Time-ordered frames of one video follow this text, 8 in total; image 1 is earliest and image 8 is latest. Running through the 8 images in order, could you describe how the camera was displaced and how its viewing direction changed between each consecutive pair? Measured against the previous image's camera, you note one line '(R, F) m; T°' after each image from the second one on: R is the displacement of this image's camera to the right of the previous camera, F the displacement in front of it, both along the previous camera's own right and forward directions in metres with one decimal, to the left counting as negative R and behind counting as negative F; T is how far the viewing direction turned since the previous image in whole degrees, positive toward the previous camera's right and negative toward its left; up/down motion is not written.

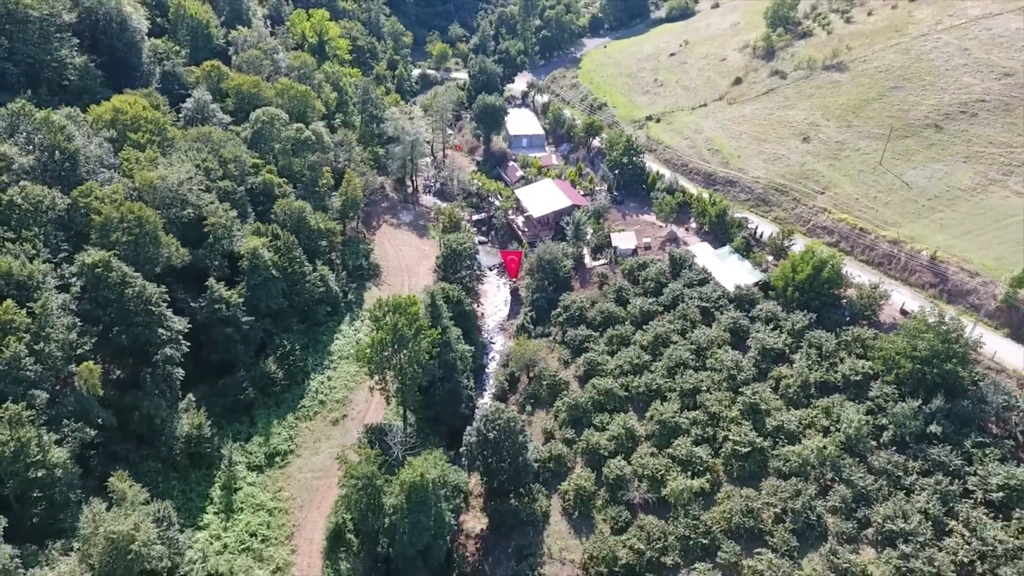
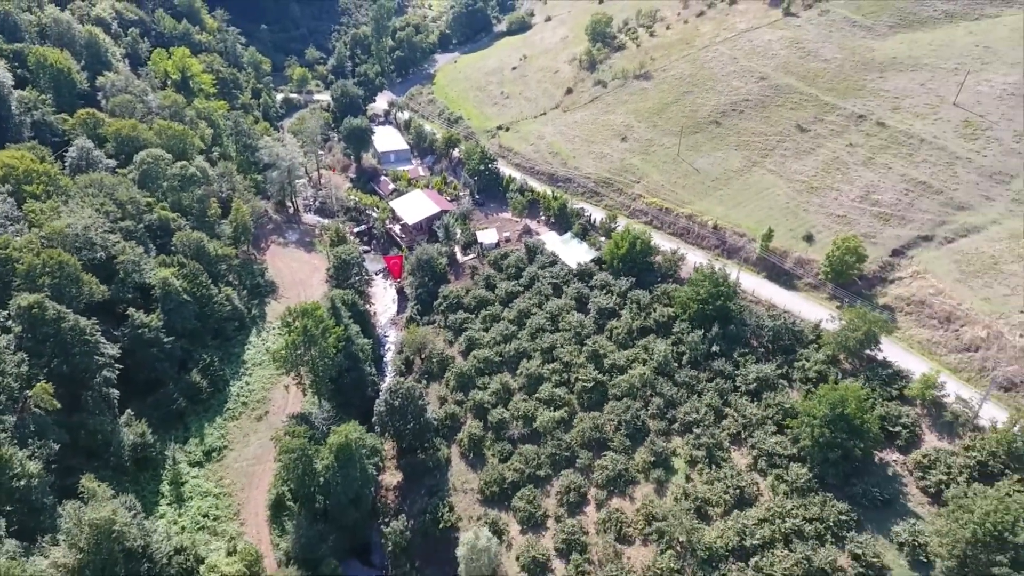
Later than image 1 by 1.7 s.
(-0.3, -8.5) m; +10°
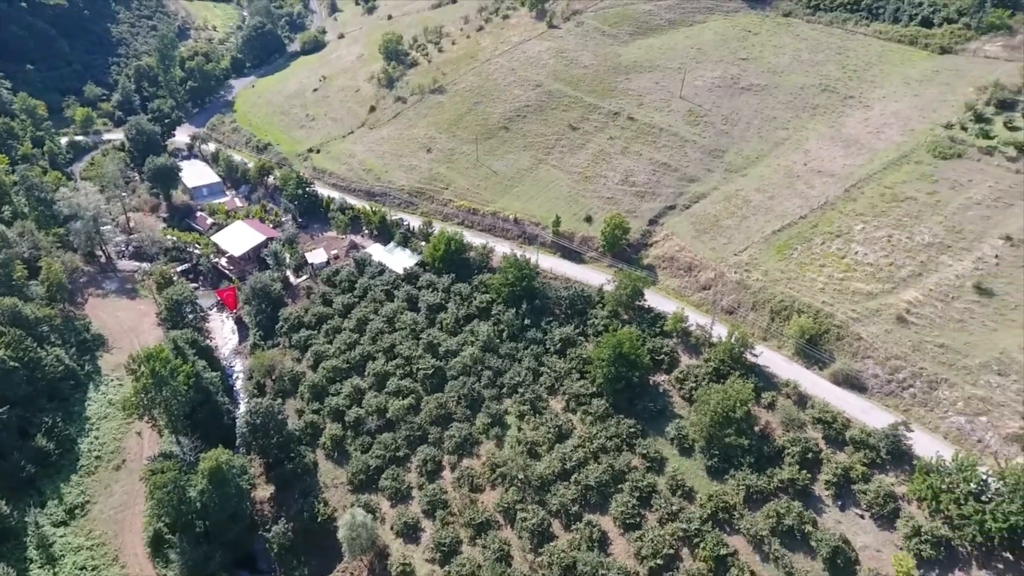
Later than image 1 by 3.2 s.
(+0.1, -6.6) m; +14°
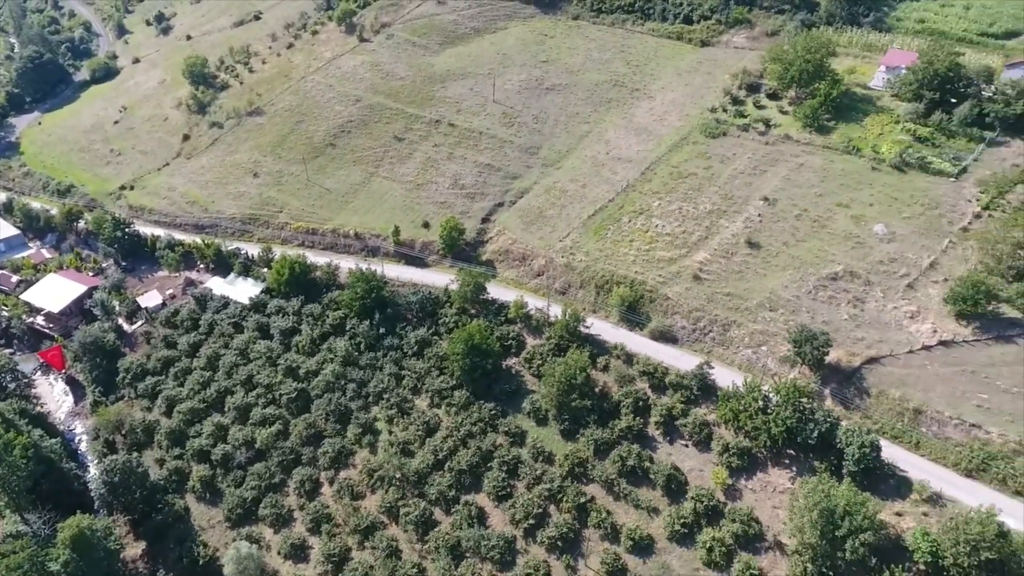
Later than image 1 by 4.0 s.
(+0.2, -3.3) m; +13°
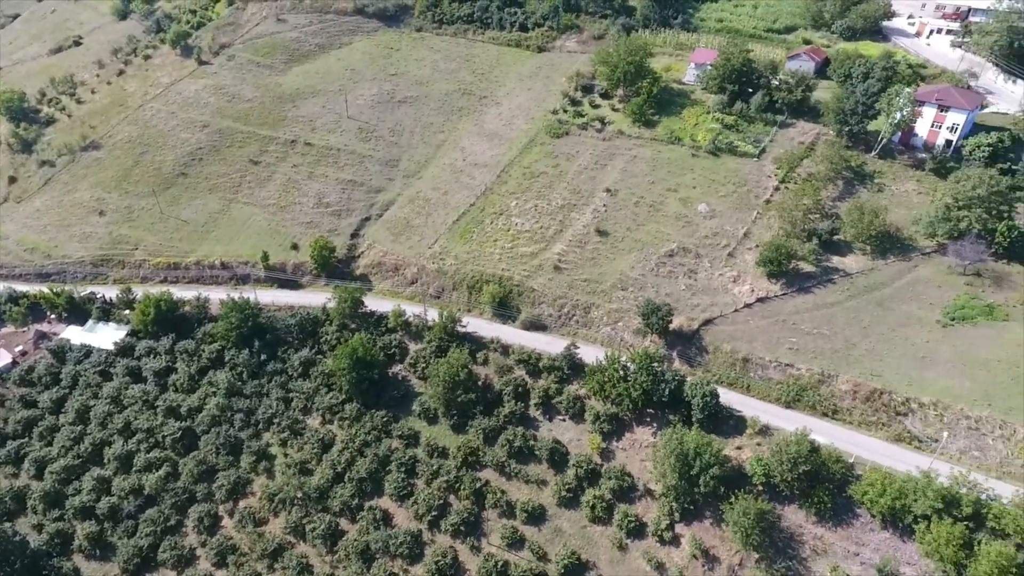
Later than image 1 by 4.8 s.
(+0.3, -3.1) m; +11°
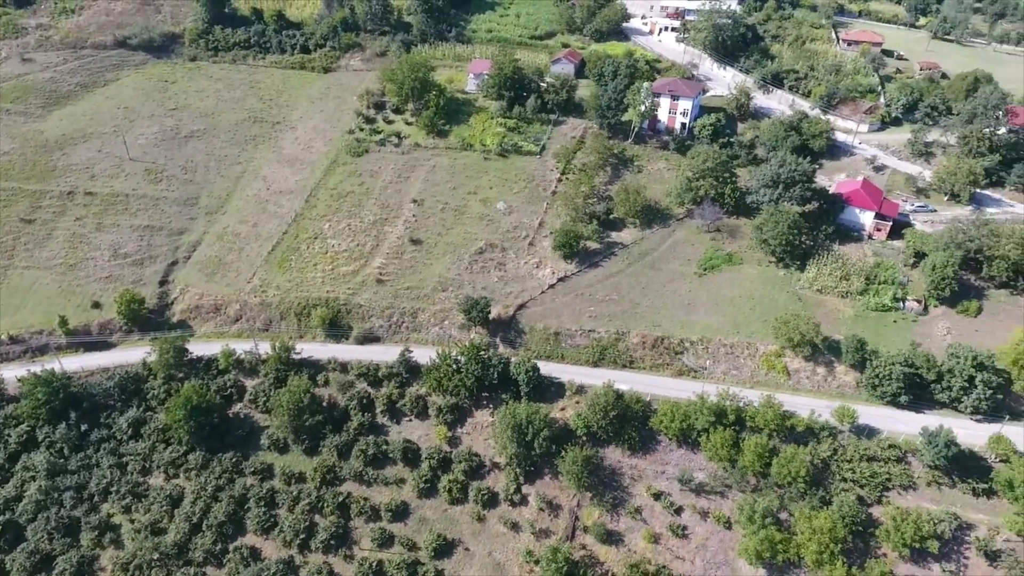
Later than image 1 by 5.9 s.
(+0.2, -4.0) m; +15°
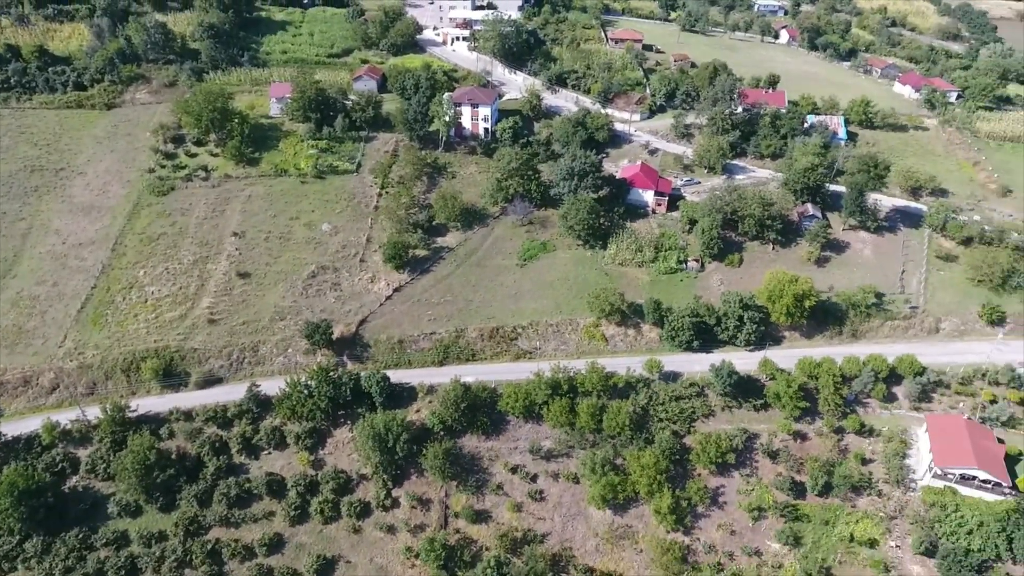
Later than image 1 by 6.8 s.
(+0.2, -3.3) m; +14°
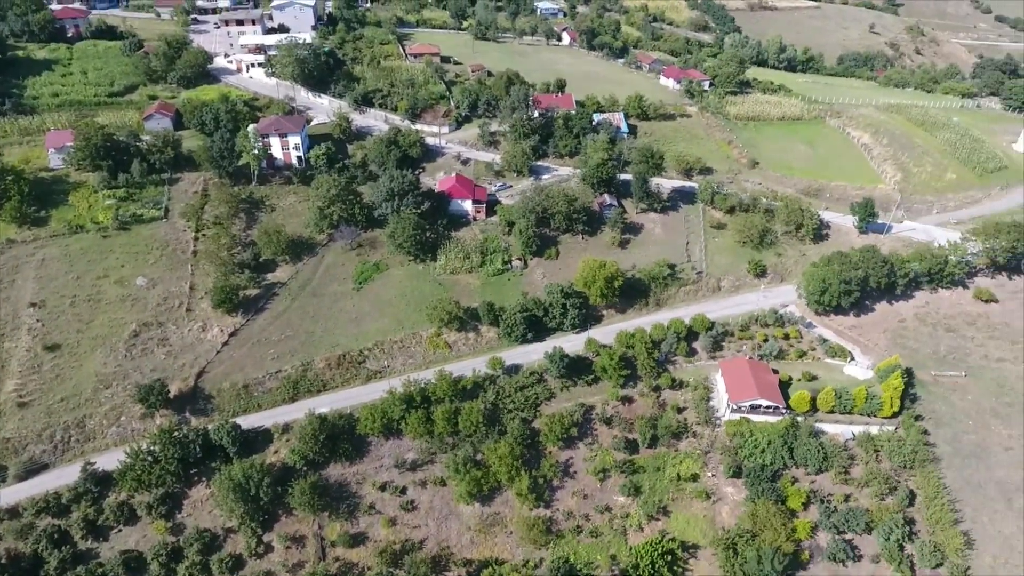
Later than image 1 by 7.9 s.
(+0.3, -2.9) m; +14°
